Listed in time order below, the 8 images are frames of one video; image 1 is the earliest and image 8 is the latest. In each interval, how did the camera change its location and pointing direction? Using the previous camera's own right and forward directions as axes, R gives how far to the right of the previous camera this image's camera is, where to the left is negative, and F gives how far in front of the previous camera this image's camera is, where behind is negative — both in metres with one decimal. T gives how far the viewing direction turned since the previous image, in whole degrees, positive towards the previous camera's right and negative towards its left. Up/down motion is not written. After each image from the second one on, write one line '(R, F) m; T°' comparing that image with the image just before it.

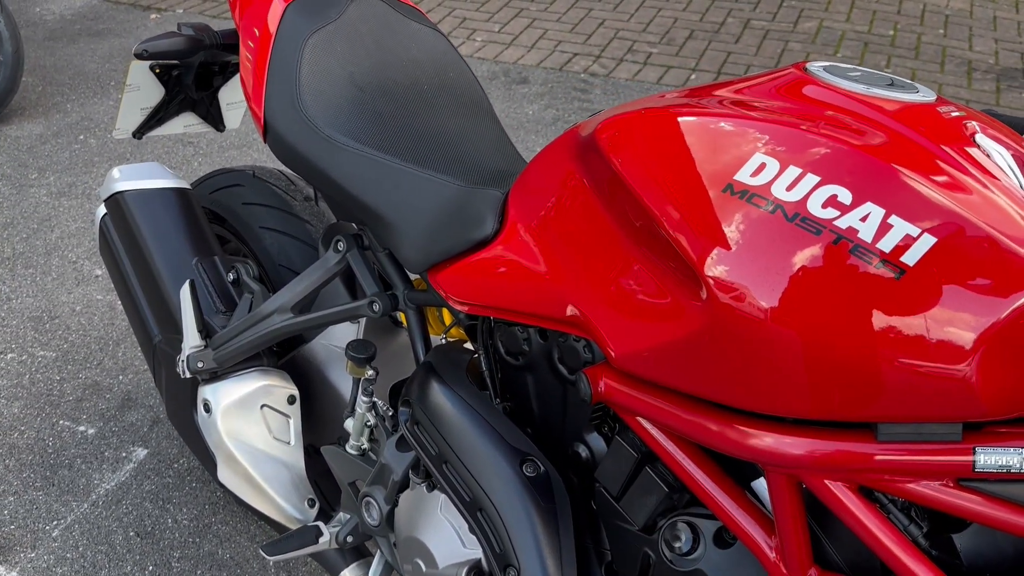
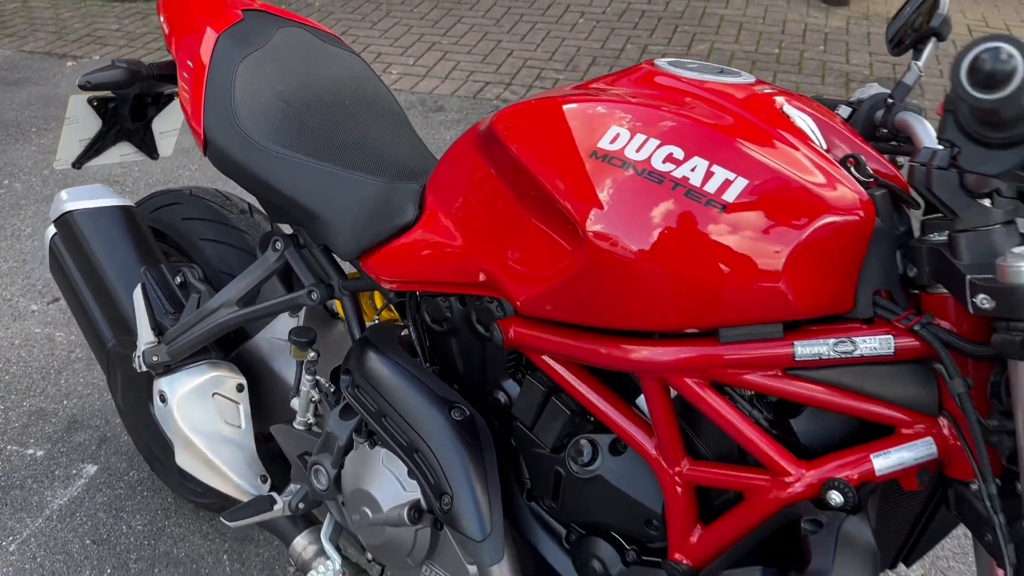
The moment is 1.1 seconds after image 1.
(0.0, -0.2) m; +5°
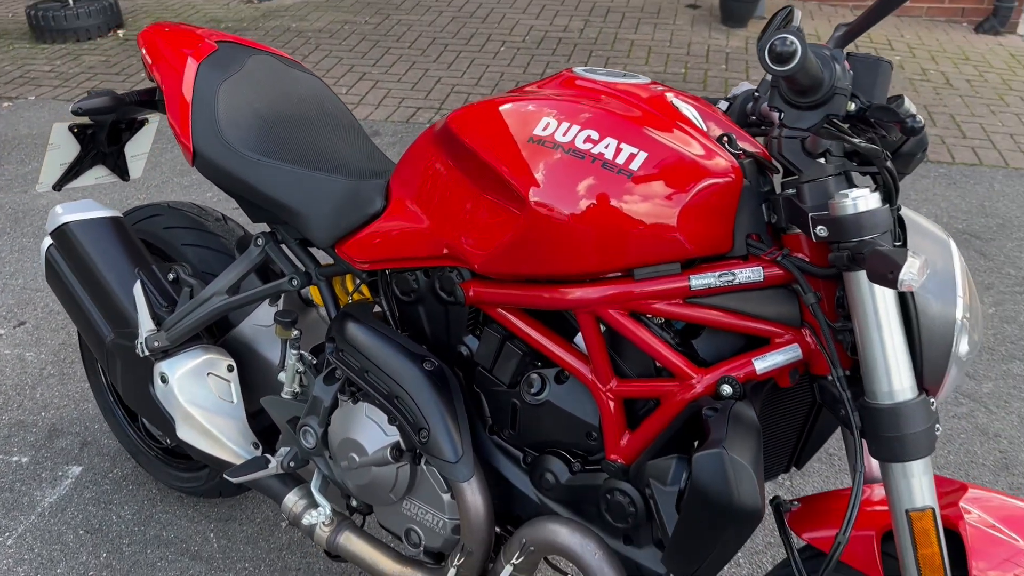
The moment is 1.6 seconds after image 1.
(0.0, -0.3) m; +5°
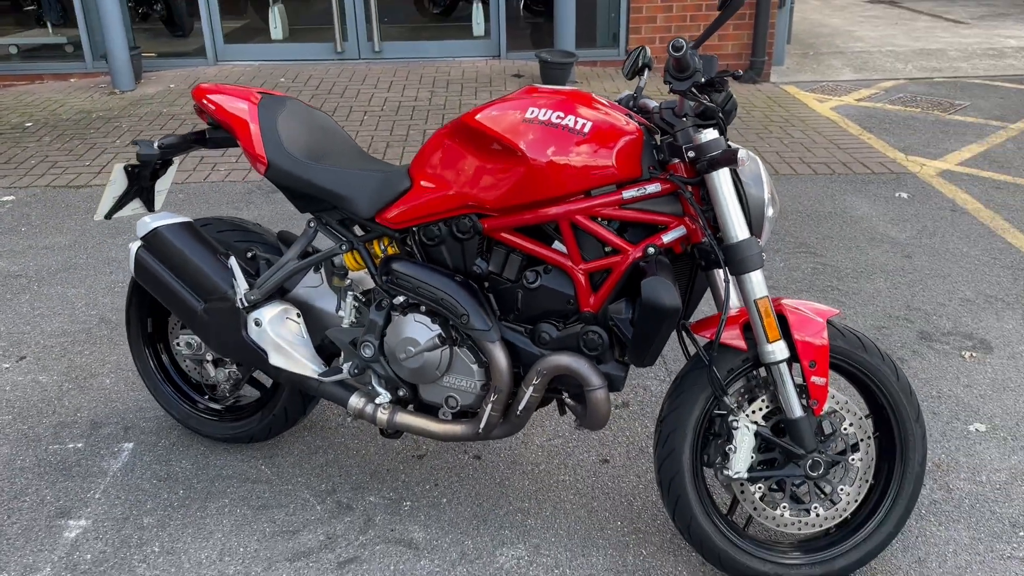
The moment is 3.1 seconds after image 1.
(-0.5, -0.8) m; +12°
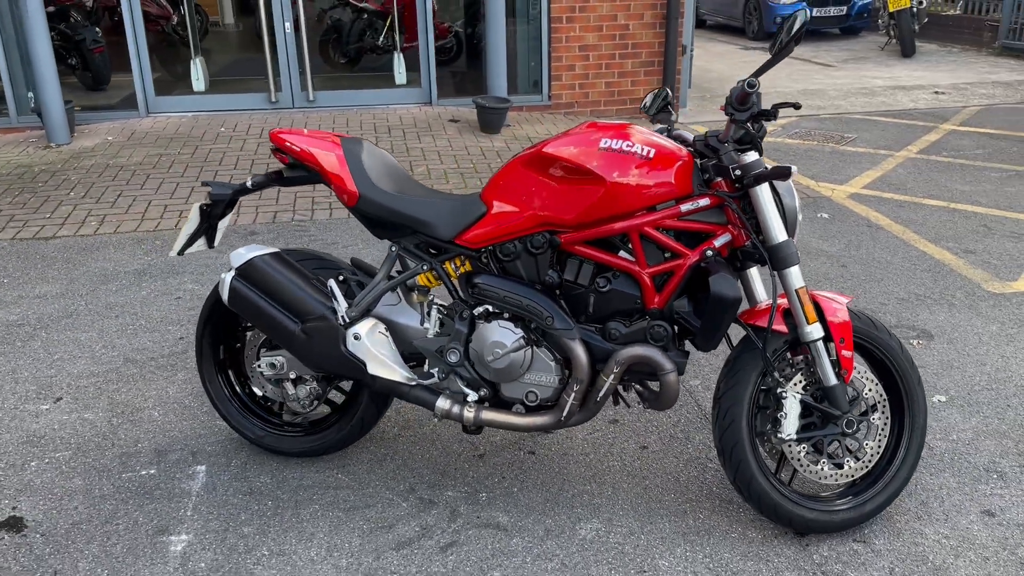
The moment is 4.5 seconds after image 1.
(-0.6, -0.3) m; +8°
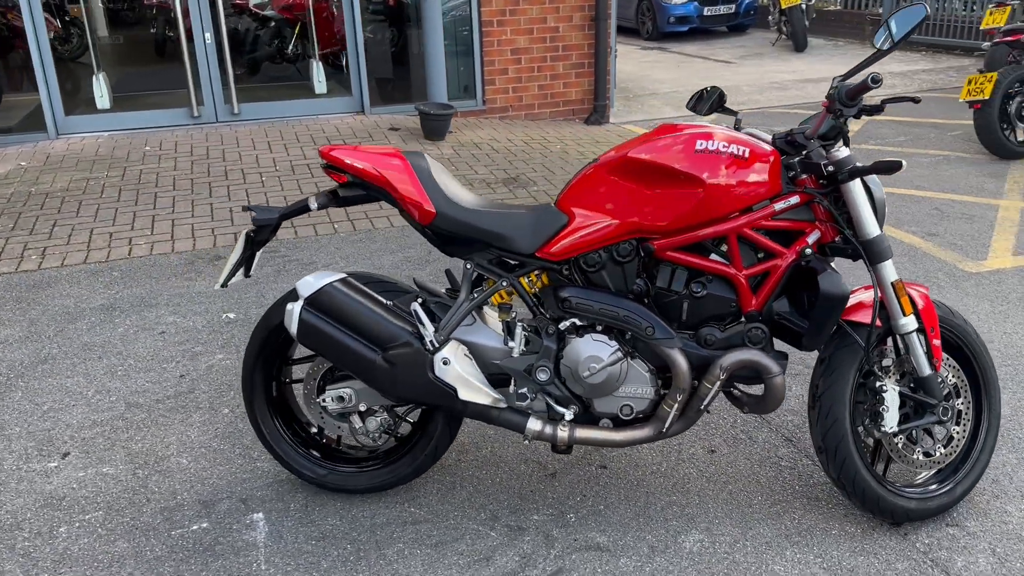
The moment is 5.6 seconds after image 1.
(-0.7, +0.2) m; +8°
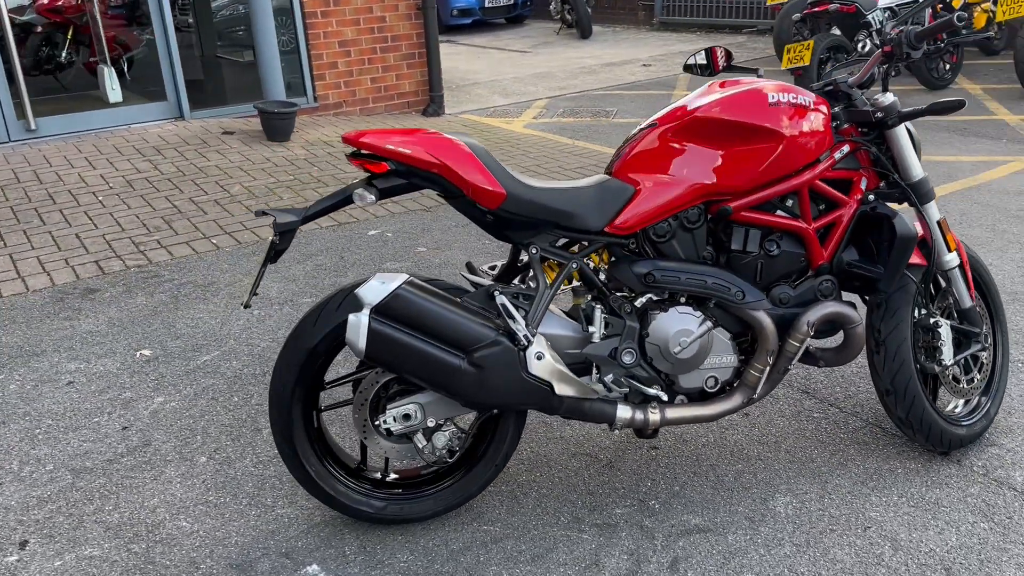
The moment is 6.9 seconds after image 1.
(-0.9, +0.4) m; +15°
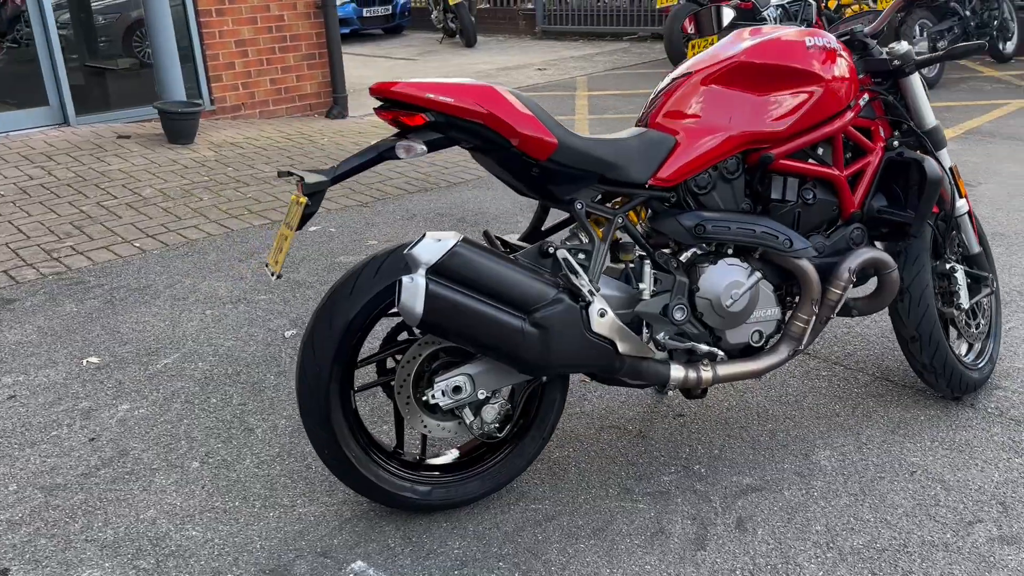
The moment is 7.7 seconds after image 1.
(-0.5, +0.2) m; +9°
